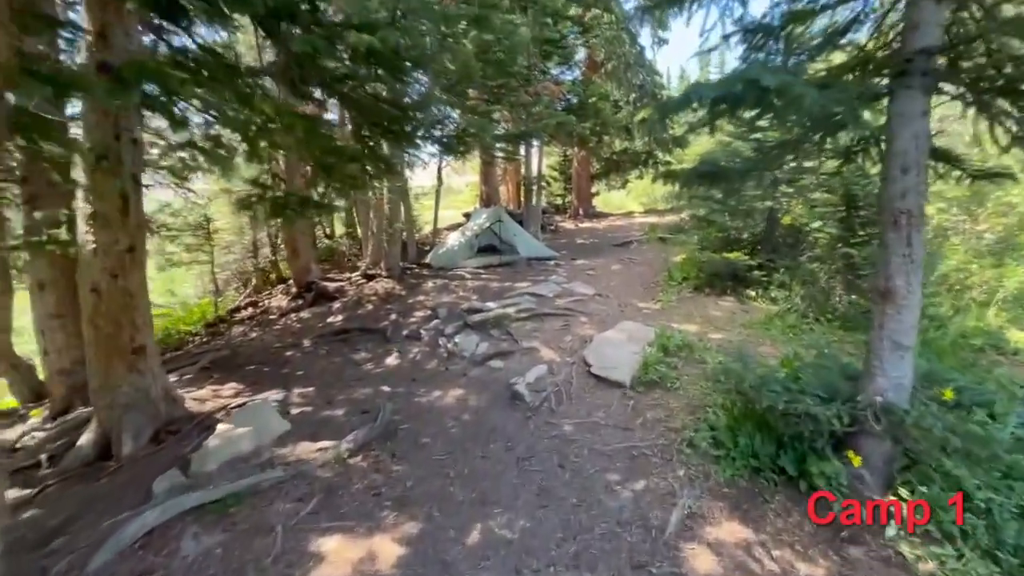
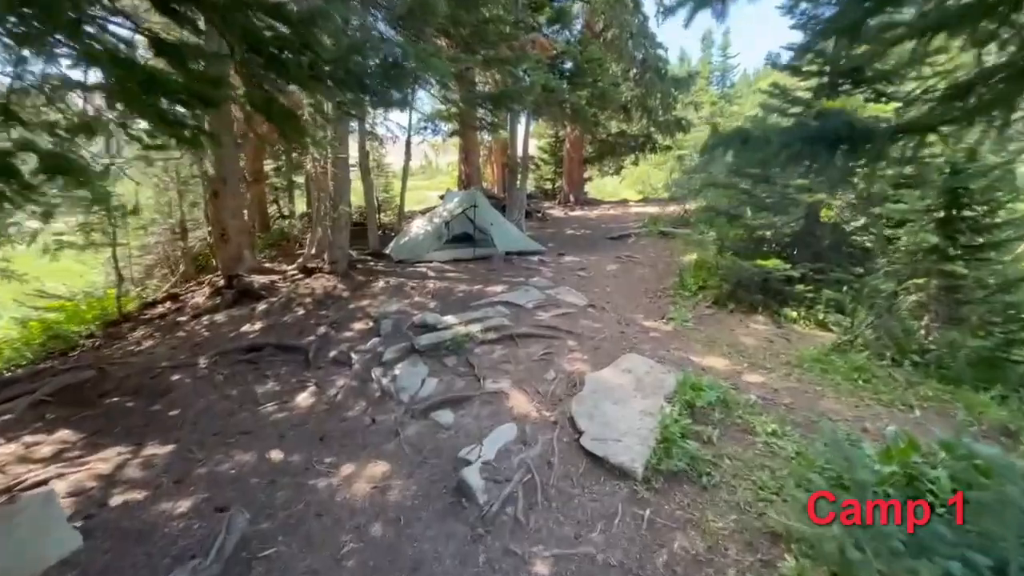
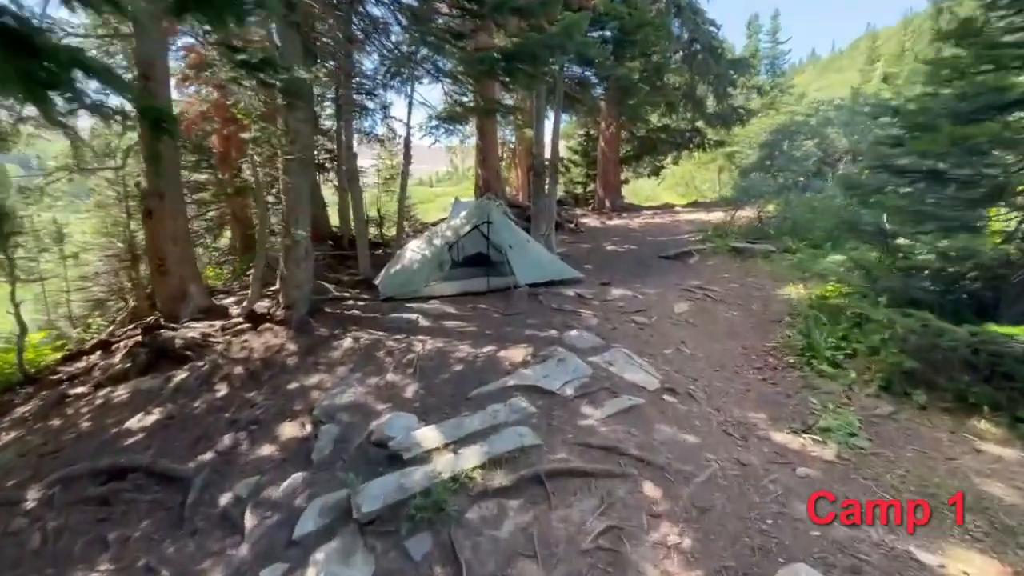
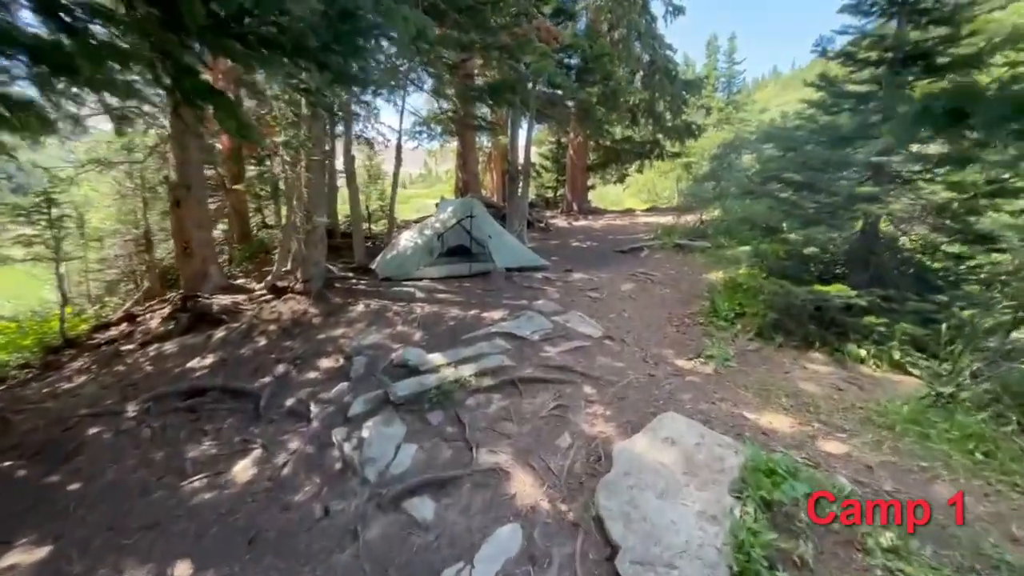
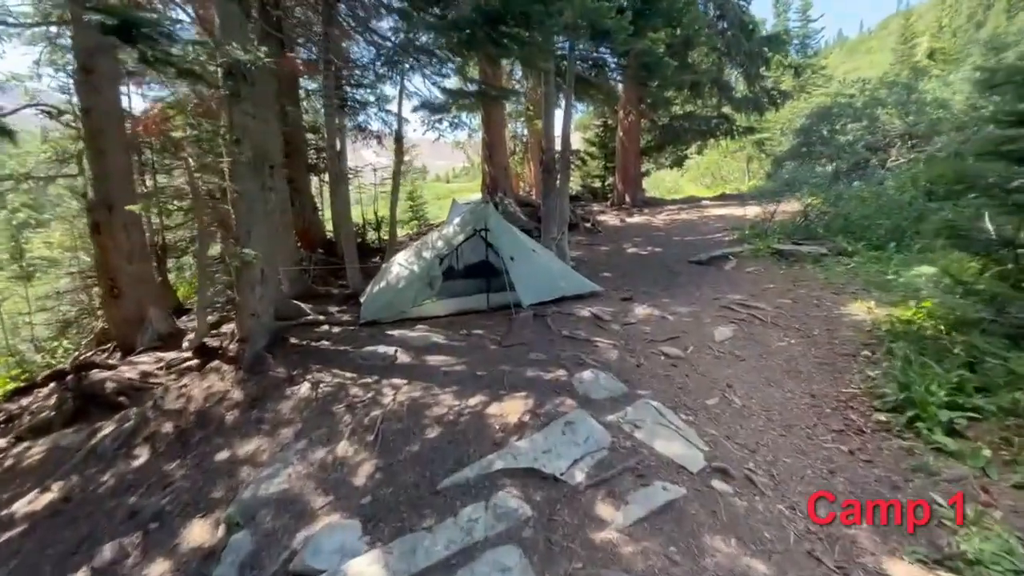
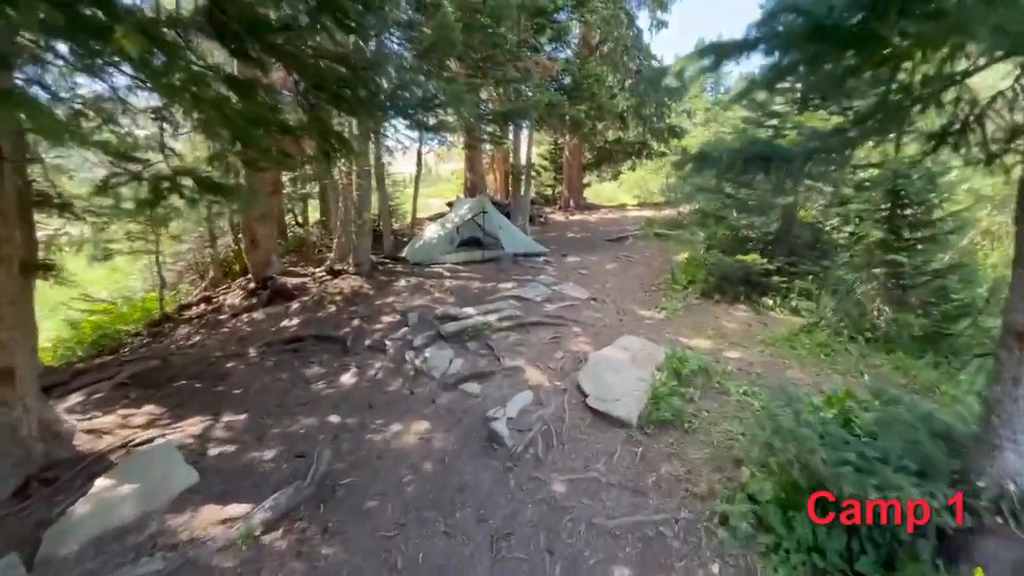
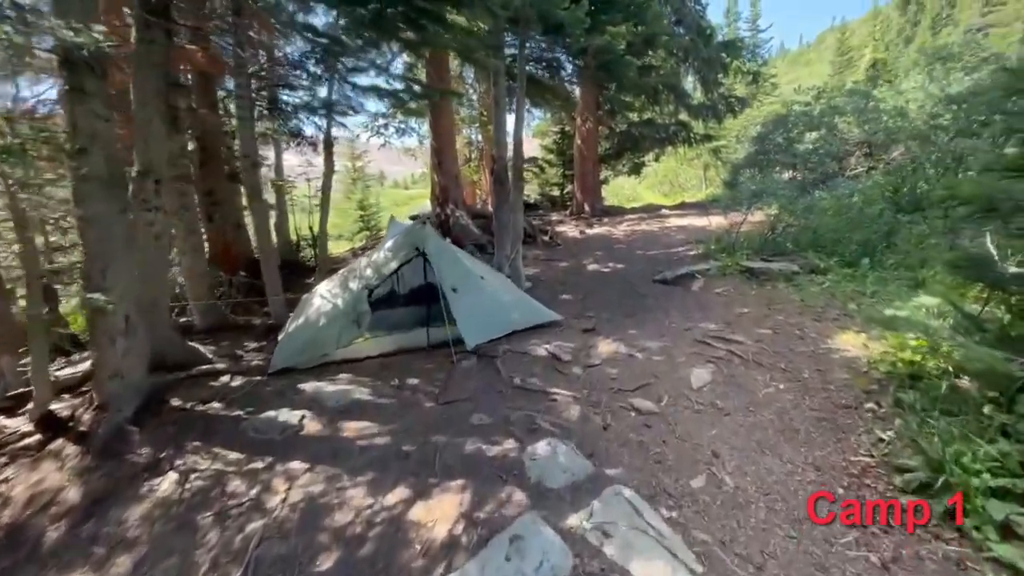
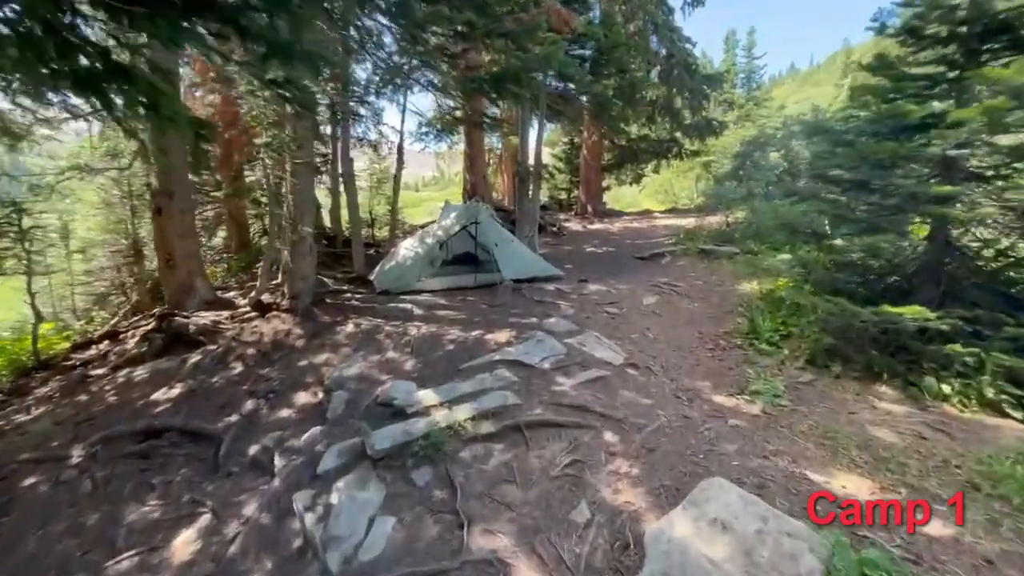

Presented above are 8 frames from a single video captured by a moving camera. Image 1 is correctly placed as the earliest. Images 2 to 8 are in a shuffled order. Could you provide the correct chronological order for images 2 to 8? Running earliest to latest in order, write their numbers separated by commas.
6, 2, 4, 8, 3, 5, 7
